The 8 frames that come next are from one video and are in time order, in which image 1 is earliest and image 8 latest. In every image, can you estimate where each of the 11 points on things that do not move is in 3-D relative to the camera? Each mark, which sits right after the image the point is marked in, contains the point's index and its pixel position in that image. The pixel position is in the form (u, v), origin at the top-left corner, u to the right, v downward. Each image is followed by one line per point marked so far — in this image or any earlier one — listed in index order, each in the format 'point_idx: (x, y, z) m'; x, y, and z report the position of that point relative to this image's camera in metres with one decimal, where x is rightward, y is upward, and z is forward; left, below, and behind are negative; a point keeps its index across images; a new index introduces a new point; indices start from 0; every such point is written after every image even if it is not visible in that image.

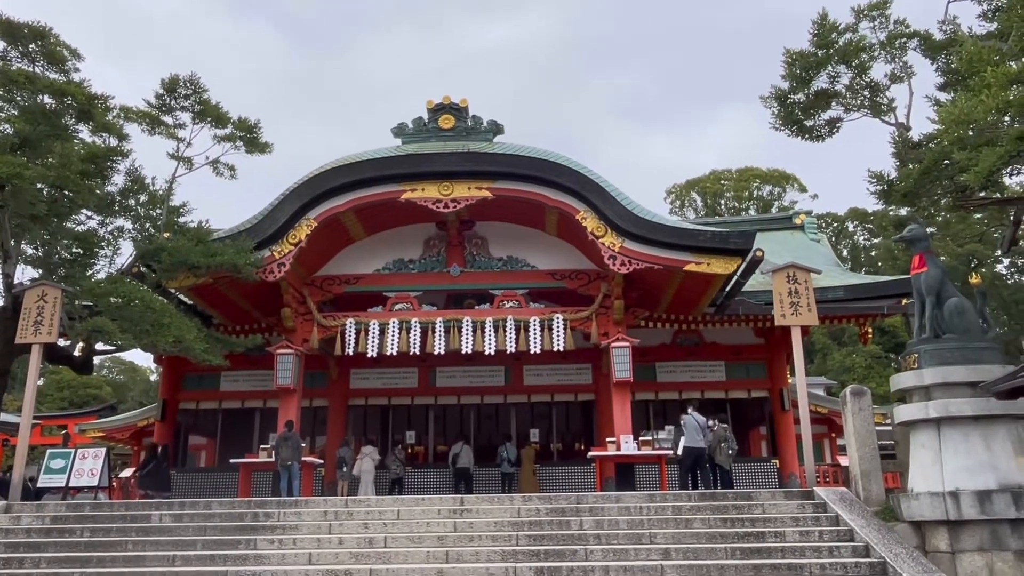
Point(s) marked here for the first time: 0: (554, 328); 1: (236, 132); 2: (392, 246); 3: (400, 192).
0: (+0.8, -0.8, +10.0) m
1: (-4.8, +2.8, +9.3) m
2: (-2.5, +0.8, +11.1) m
3: (-2.0, +1.7, +9.6) m
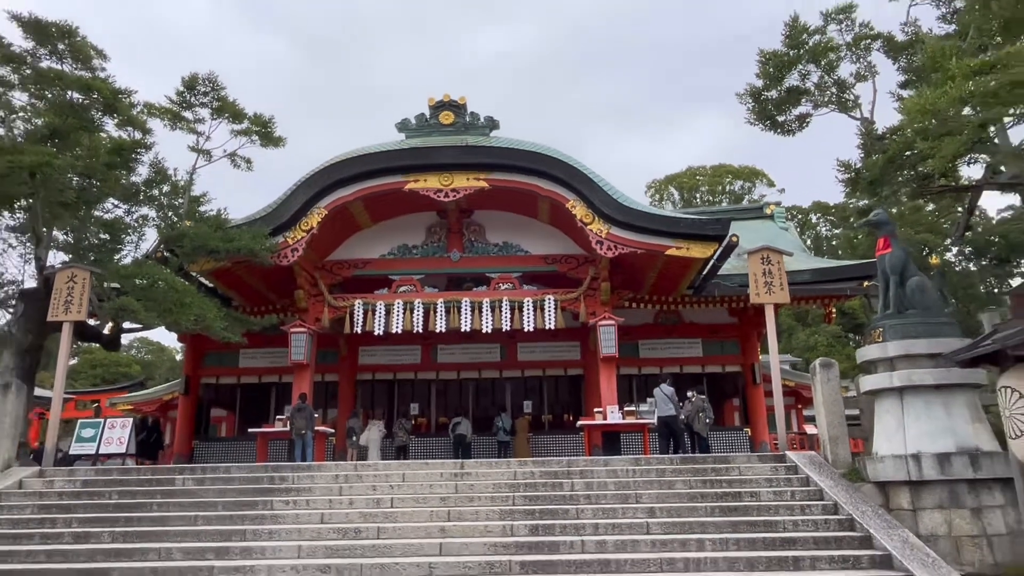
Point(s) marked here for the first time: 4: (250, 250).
0: (+0.7, -0.4, +10.9) m
1: (-4.9, +3.1, +10.1) m
2: (-2.5, +1.2, +12.0) m
3: (-2.1, +2.1, +10.4) m
4: (-4.8, +0.8, +9.6) m
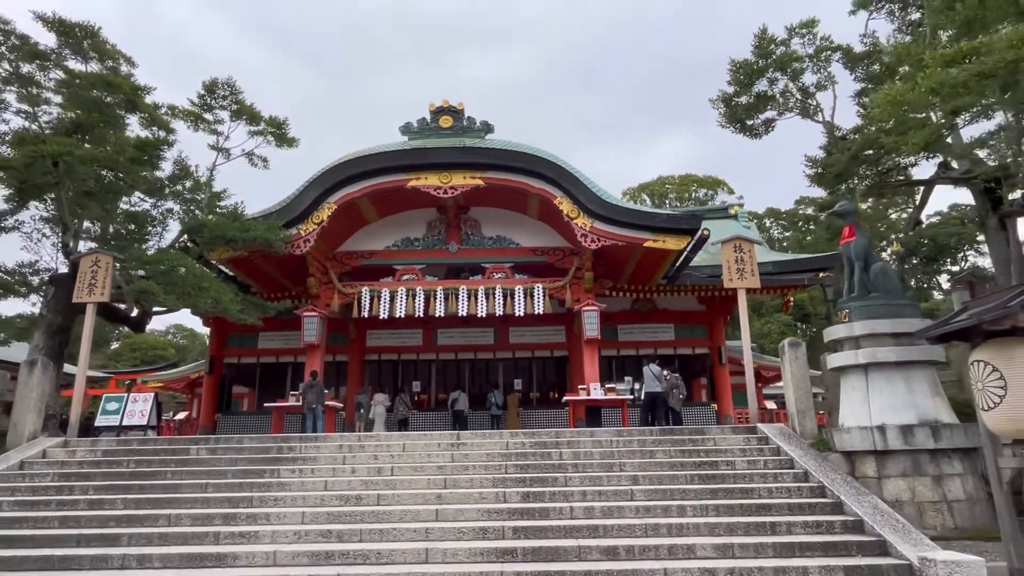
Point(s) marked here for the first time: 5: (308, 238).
0: (+0.5, -0.2, +11.9) m
1: (-5.1, +3.4, +11.1) m
2: (-2.7, +1.4, +13.0) m
3: (-2.3, +2.3, +11.4) m
4: (-4.9, +1.0, +10.6) m
5: (-4.2, +1.0, +11.1) m
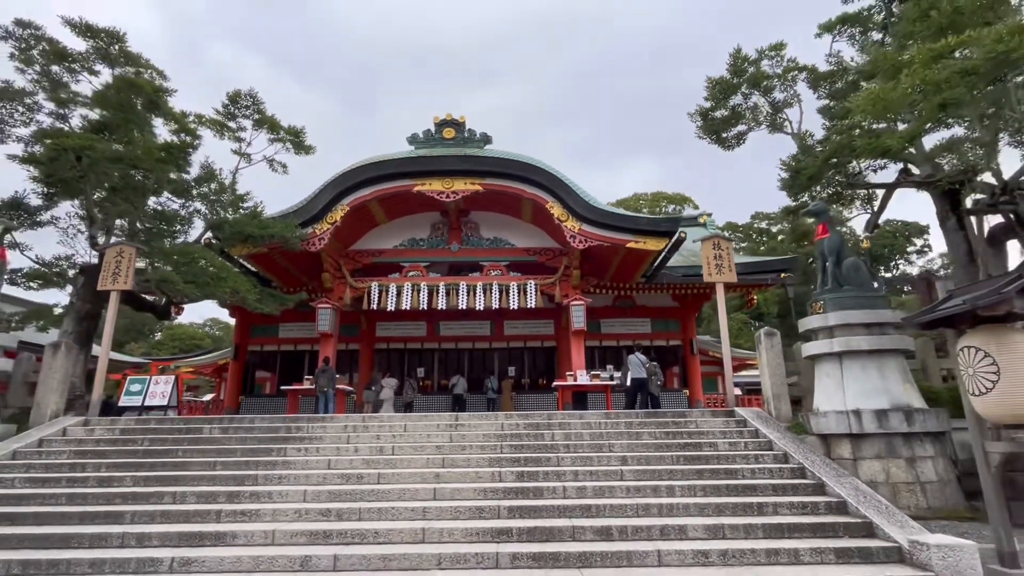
0: (+0.4, -0.1, +13.2) m
1: (-5.2, +3.5, +12.3) m
2: (-2.8, +1.6, +14.2) m
3: (-2.3, +2.4, +12.6) m
4: (-5.0, +1.1, +11.9) m
5: (-4.3, +1.2, +12.3) m
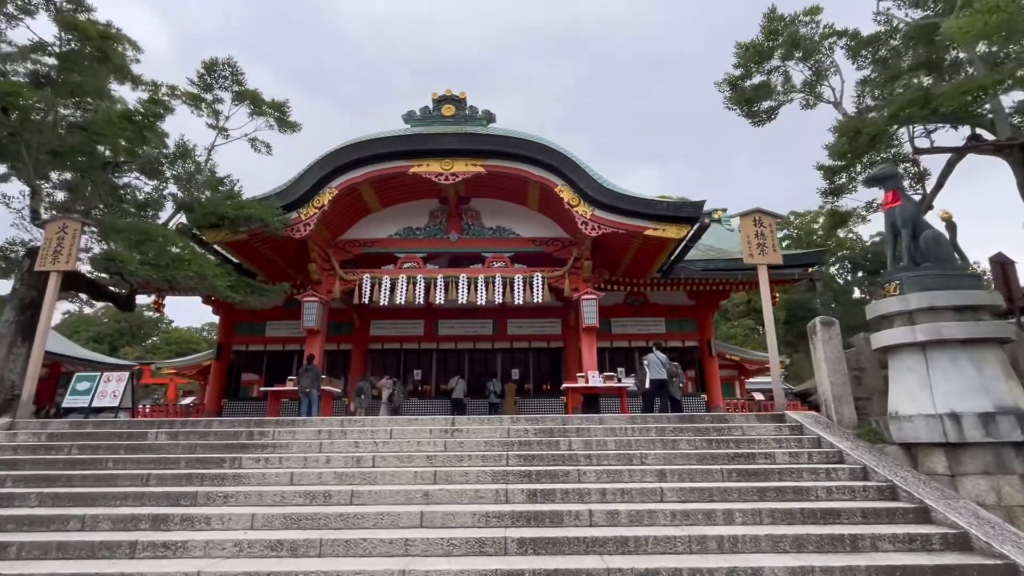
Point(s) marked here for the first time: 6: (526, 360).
0: (+0.5, +0.1, +11.9) m
1: (-5.1, +3.7, +11.1) m
2: (-2.7, +1.8, +13.0) m
3: (-2.2, +2.6, +11.4) m
4: (-4.9, +1.3, +10.7) m
5: (-4.2, +1.4, +11.2) m
6: (+0.4, -1.9, +14.4) m
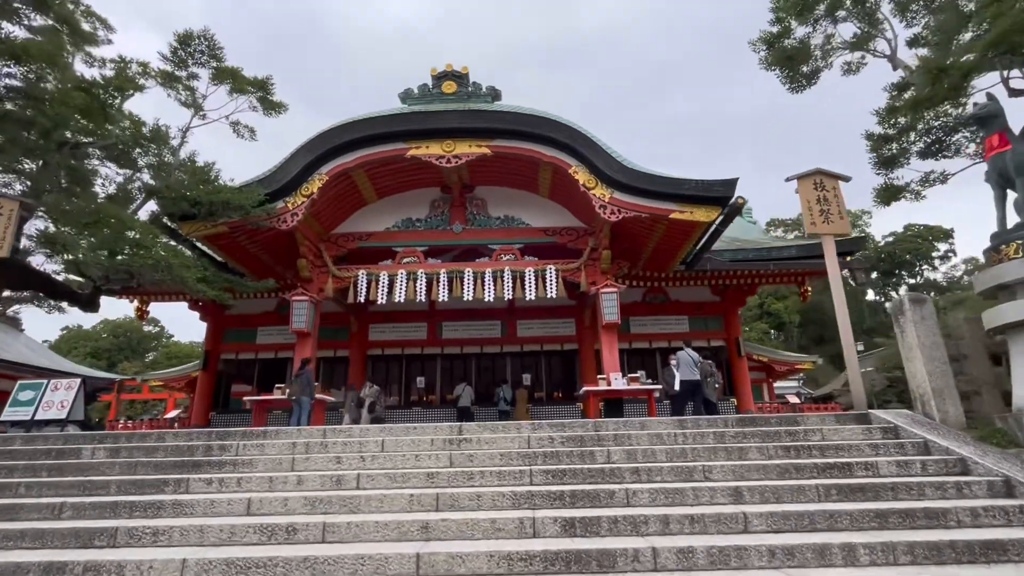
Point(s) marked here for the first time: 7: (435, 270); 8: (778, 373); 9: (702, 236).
0: (+0.7, +0.2, +10.8) m
1: (-4.9, +3.7, +10.1) m
2: (-2.5, +1.8, +11.9) m
3: (-2.1, +2.7, +10.4) m
4: (-4.7, +1.4, +9.6) m
5: (-4.0, +1.4, +10.1) m
6: (+0.7, -1.8, +13.1) m
7: (-1.6, +0.4, +10.9) m
8: (+8.4, -2.7, +16.9) m
9: (+3.7, +1.0, +10.5) m
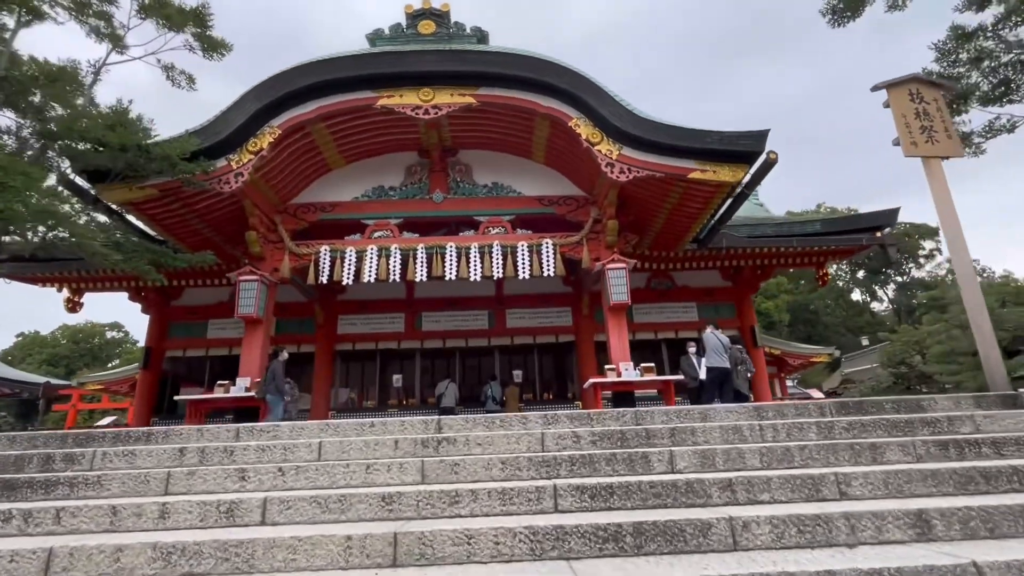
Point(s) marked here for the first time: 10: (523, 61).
0: (+0.6, +0.6, +9.2) m
1: (-5.1, +4.1, +8.4) m
2: (-2.7, +2.2, +10.2) m
3: (-2.2, +3.1, +8.7) m
4: (-4.9, +1.8, +7.8) m
5: (-4.2, +1.8, +8.3) m
6: (+0.4, -1.5, +11.5) m
7: (-1.7, +0.8, +9.2) m
8: (+8.0, -2.3, +15.5) m
9: (+3.6, +1.4, +9.0) m
10: (+0.2, +3.6, +8.6) m
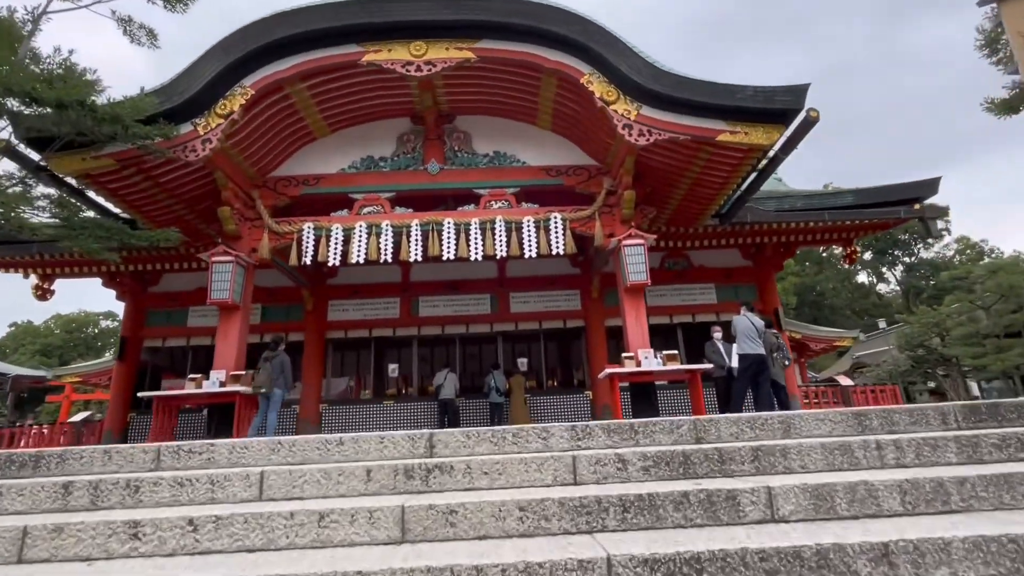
0: (+0.6, +0.9, +8.2) m
1: (-5.0, +4.4, +7.3) m
2: (-2.6, +2.5, +9.2) m
3: (-2.2, +3.4, +7.7) m
4: (-4.8, +2.0, +6.8) m
5: (-4.1, +2.0, +7.3) m
6: (+0.5, -1.1, +10.6) m
7: (-1.7, +1.1, +8.2) m
8: (+8.1, -1.7, +14.6) m
9: (+3.6, +1.8, +8.0) m
10: (+0.2, +3.9, +7.5) m
